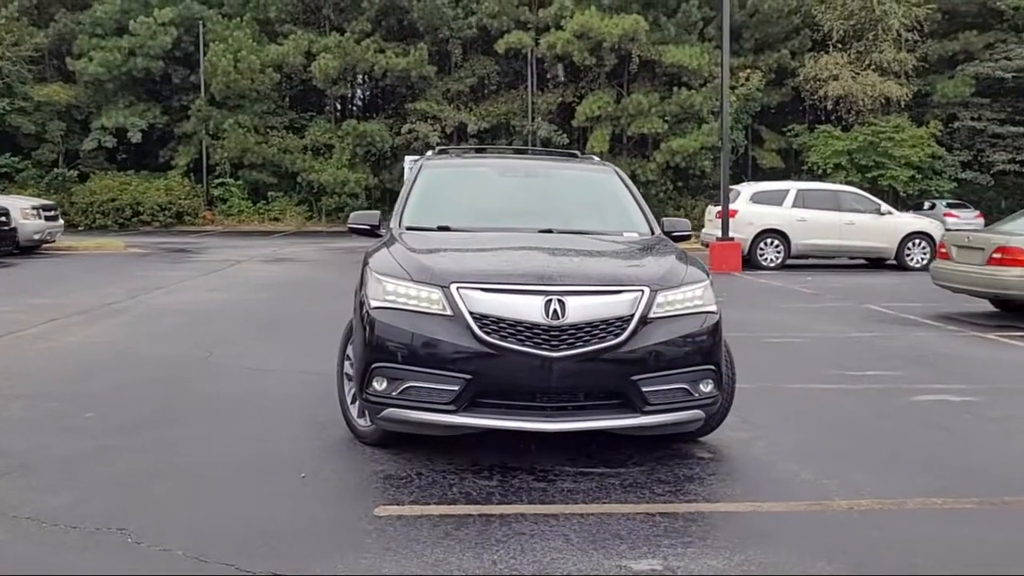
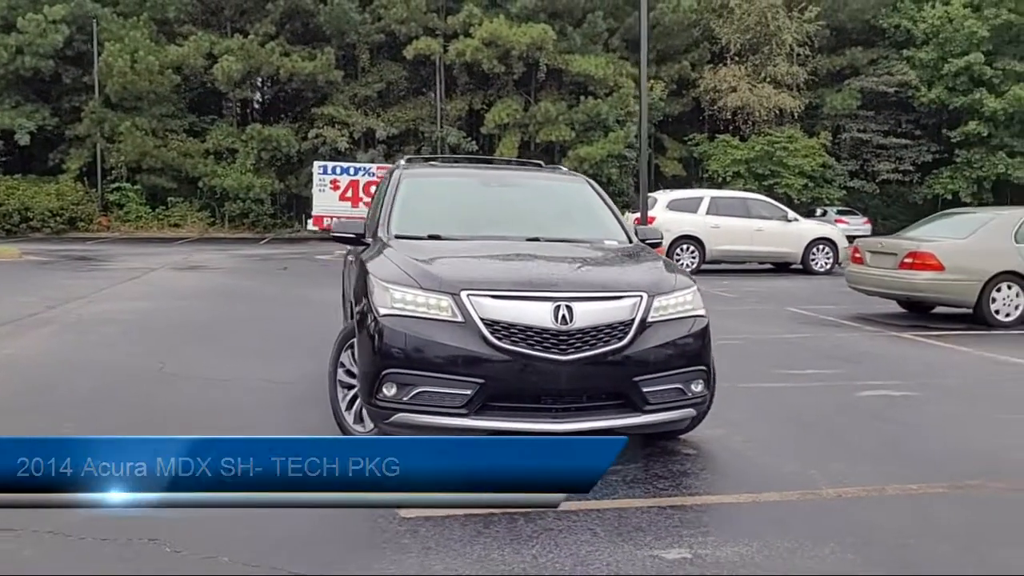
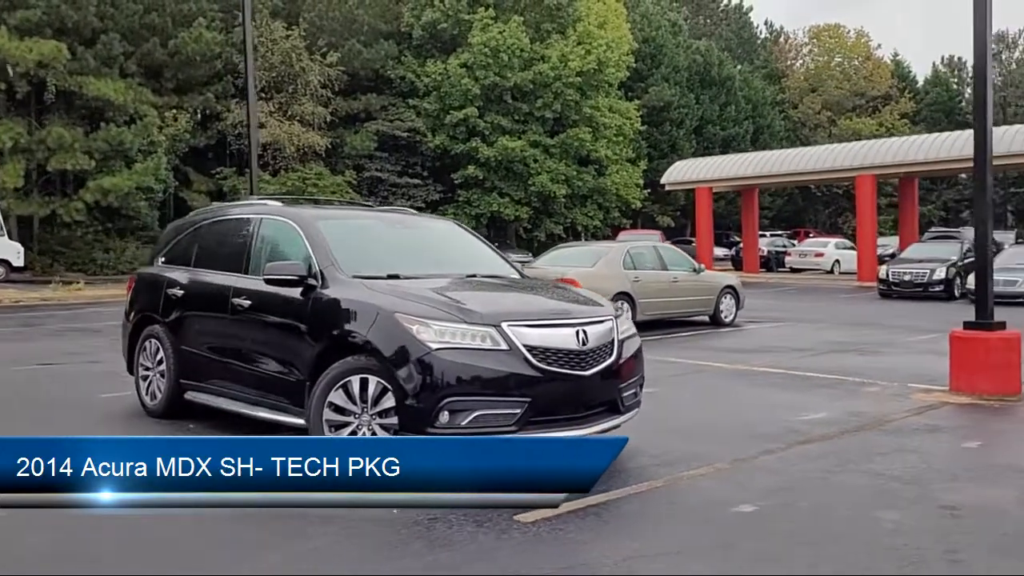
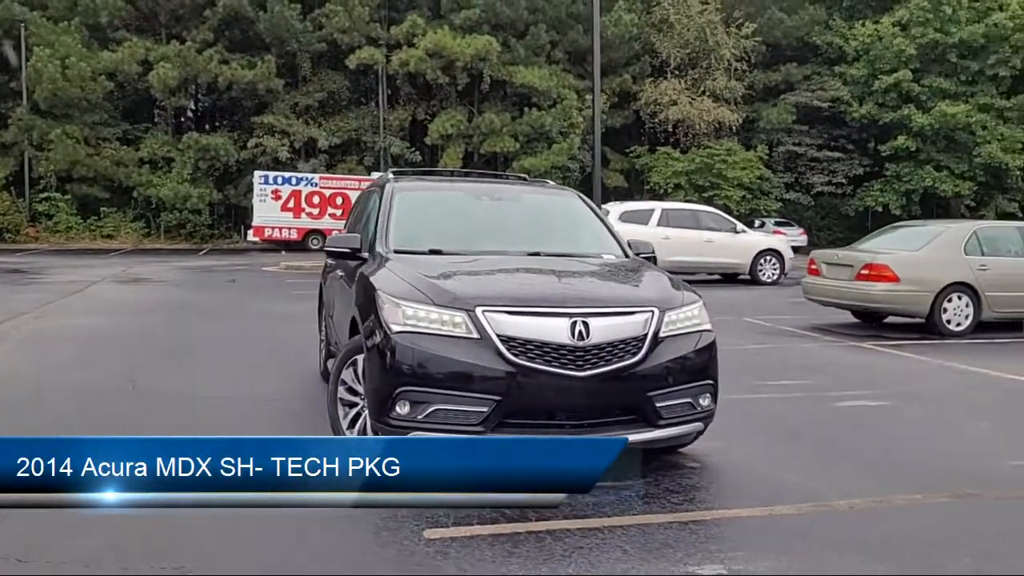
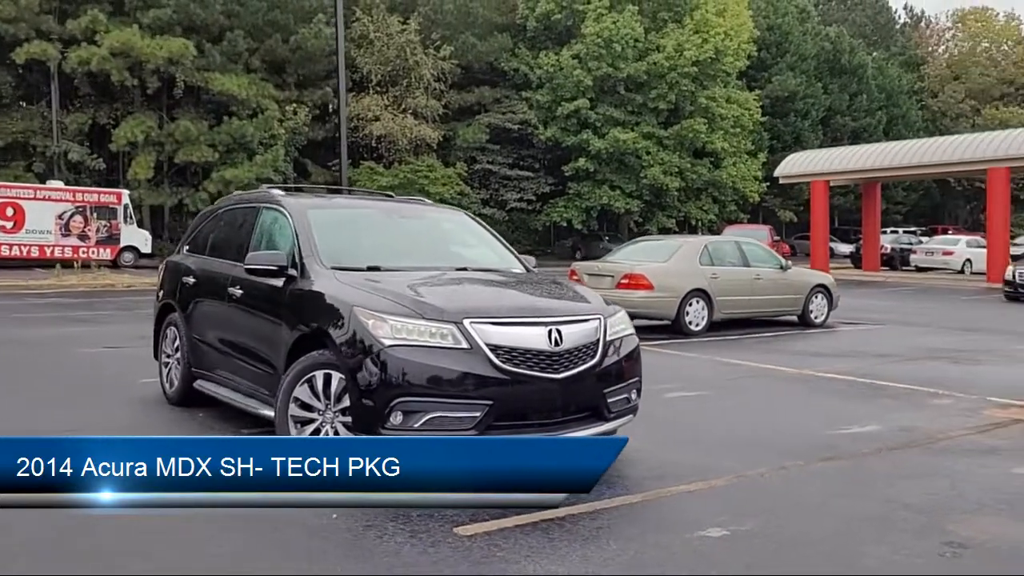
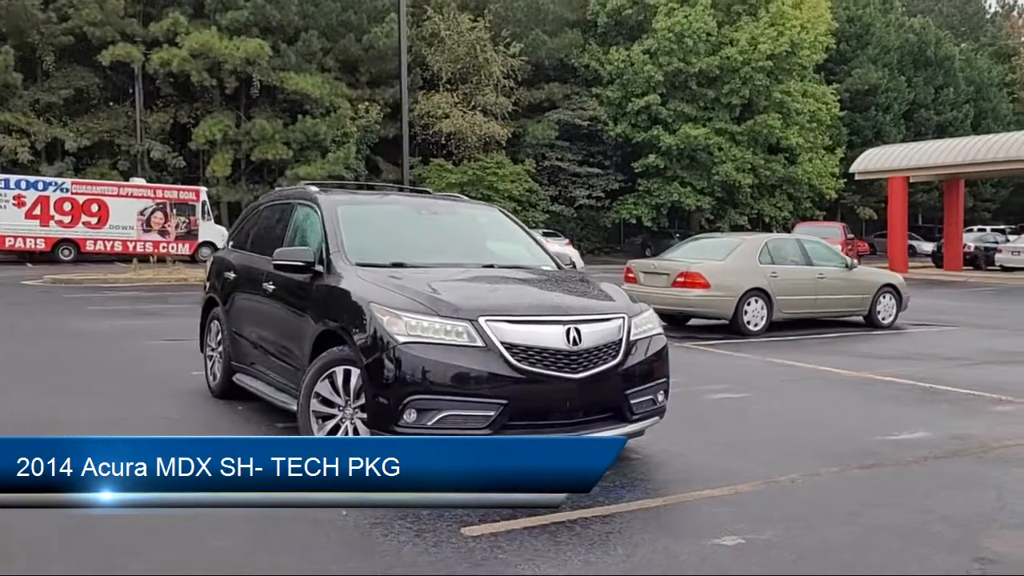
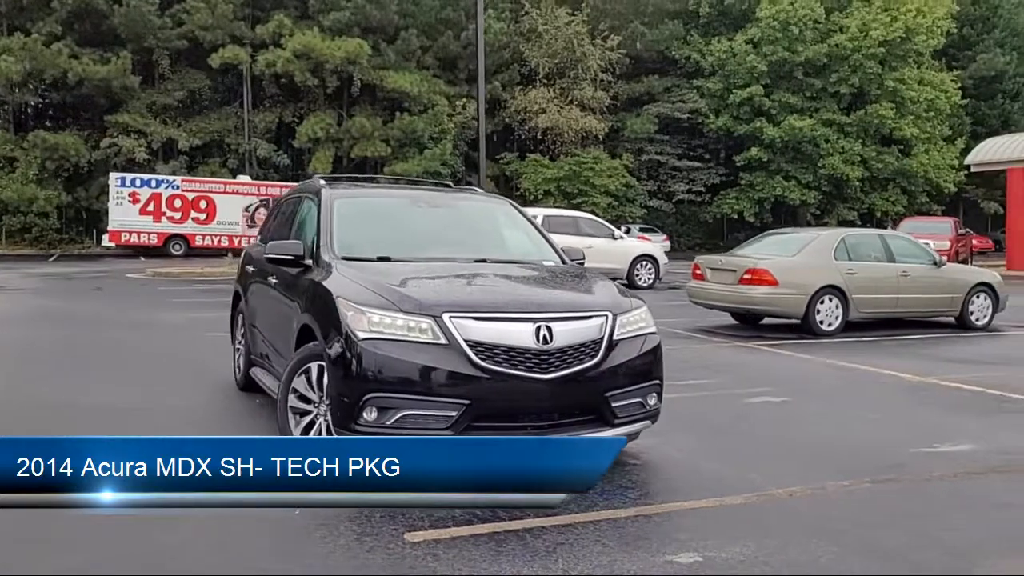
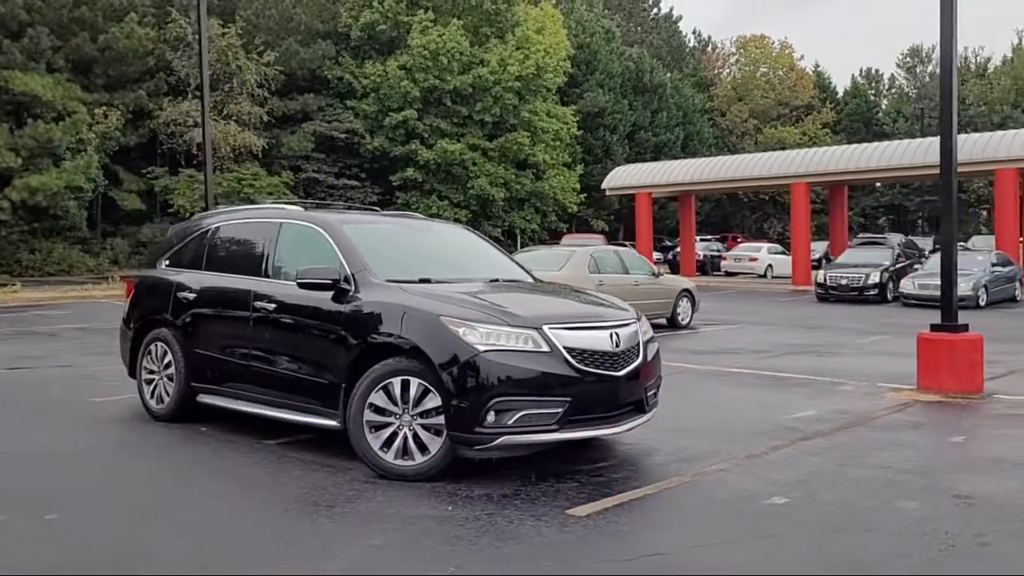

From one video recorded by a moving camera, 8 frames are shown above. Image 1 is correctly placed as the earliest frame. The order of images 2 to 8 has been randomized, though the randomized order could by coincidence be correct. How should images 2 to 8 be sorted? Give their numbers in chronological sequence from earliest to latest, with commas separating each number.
2, 4, 7, 6, 5, 3, 8
